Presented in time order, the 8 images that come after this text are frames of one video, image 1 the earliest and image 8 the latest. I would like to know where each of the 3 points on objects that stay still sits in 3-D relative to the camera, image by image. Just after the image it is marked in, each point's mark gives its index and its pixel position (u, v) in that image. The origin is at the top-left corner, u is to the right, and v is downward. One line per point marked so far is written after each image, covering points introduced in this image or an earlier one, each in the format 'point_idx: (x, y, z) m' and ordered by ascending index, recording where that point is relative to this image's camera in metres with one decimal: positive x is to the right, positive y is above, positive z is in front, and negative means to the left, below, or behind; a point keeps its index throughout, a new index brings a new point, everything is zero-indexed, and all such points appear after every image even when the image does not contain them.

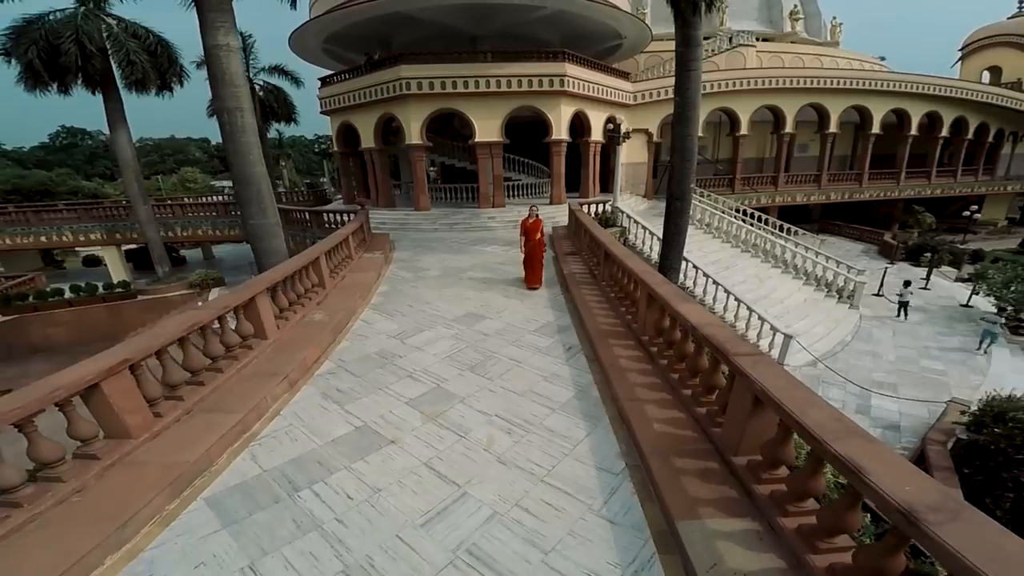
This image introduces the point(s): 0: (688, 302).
0: (+1.2, -0.1, +3.1) m
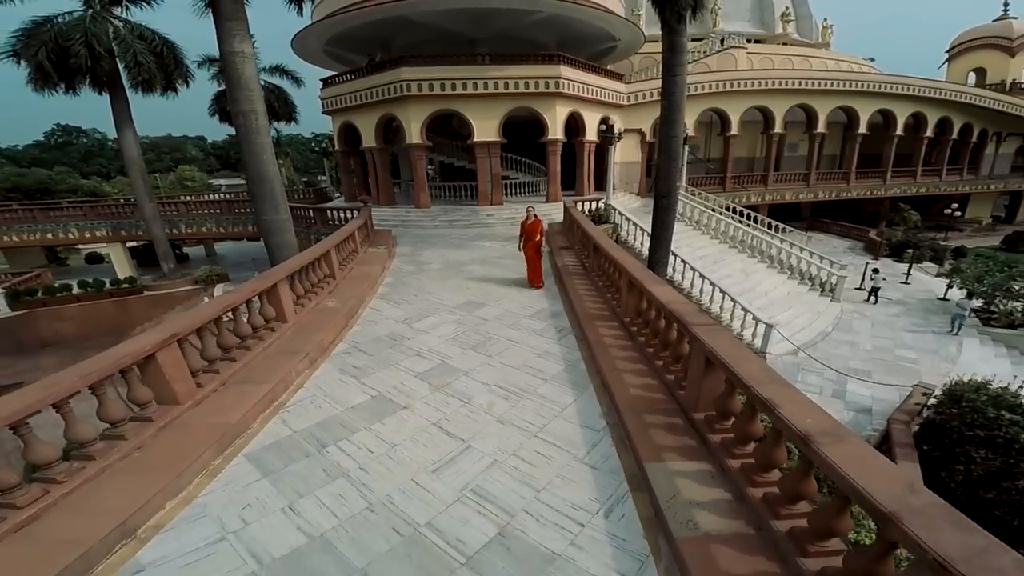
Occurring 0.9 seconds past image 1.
0: (+1.2, 0.0, +3.5) m
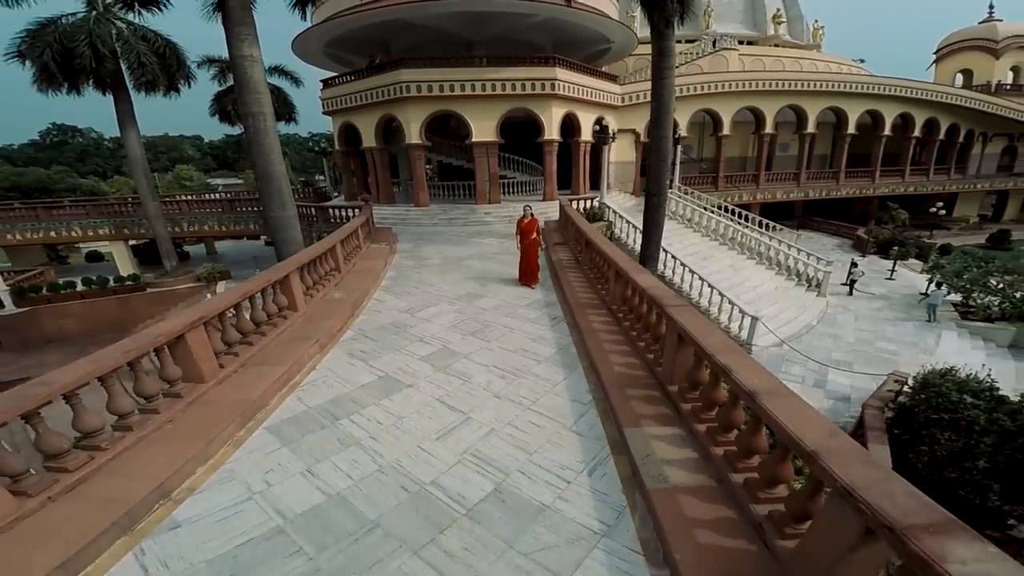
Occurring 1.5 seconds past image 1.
0: (+1.2, +0.1, +3.8) m
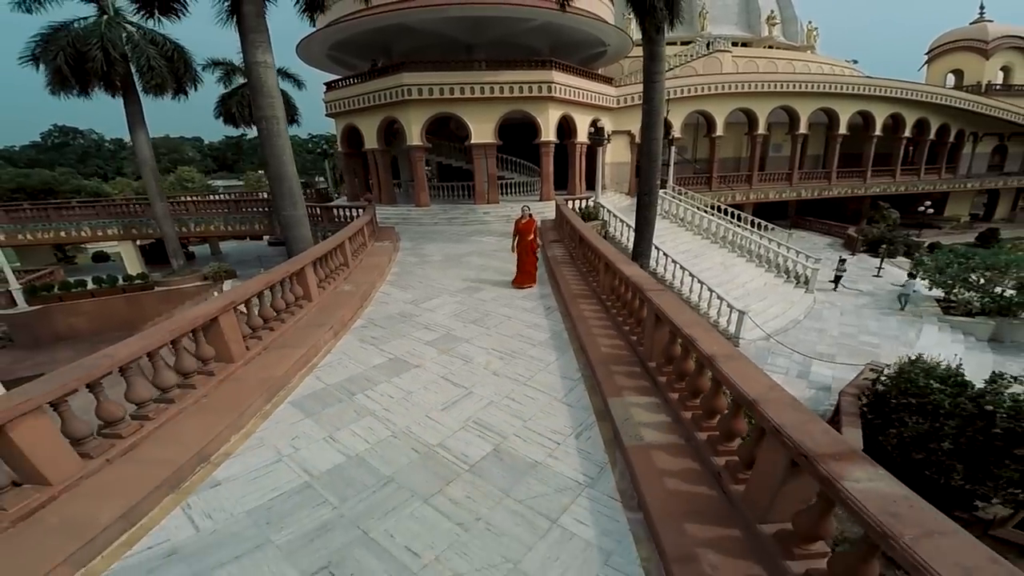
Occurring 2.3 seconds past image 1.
0: (+1.2, +0.2, +4.2) m
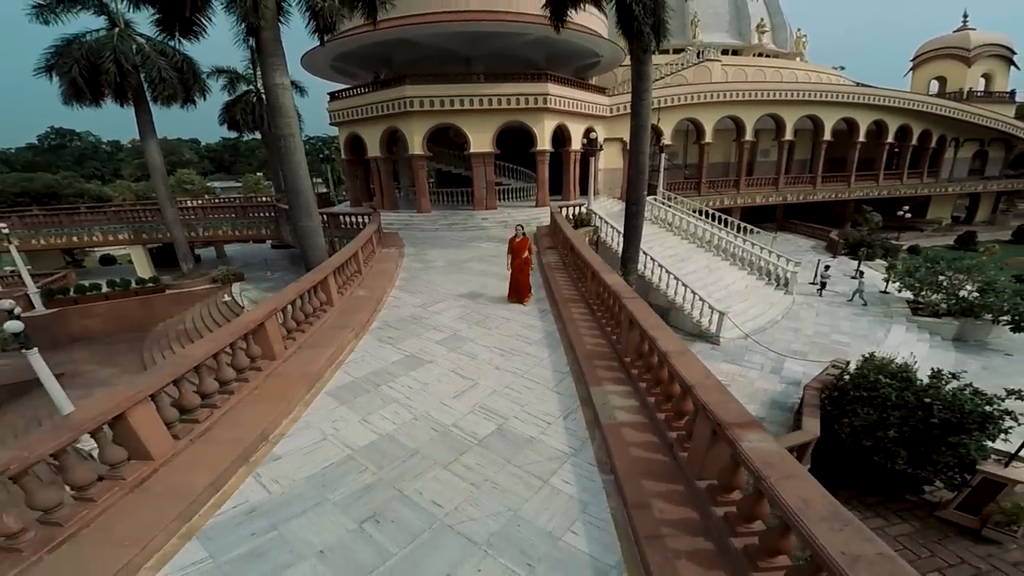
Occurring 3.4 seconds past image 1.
0: (+1.1, +0.1, +4.8) m
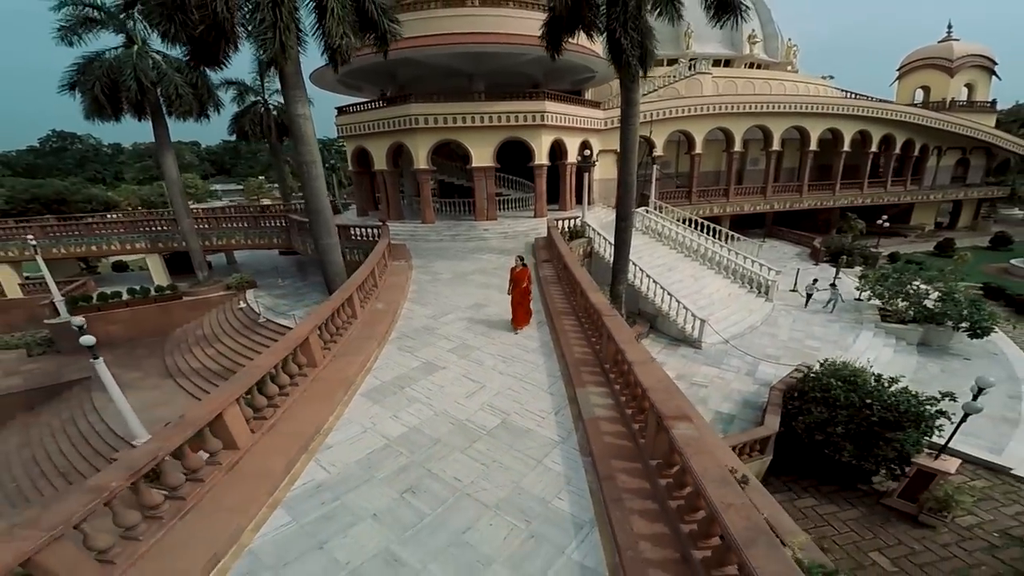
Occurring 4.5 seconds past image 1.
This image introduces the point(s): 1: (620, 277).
0: (+1.1, -0.1, +5.7) m
1: (+2.6, +0.3, +10.5) m
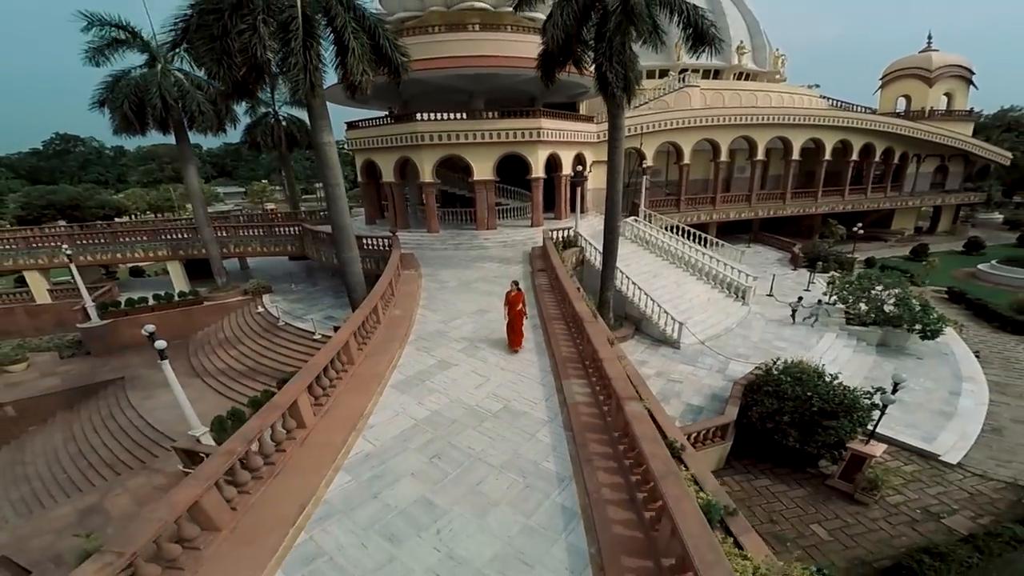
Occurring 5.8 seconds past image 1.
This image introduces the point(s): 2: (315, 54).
0: (+1.1, -0.2, +6.8) m
1: (+2.6, +0.1, +11.6) m
2: (-4.1, +4.9, +9.1) m
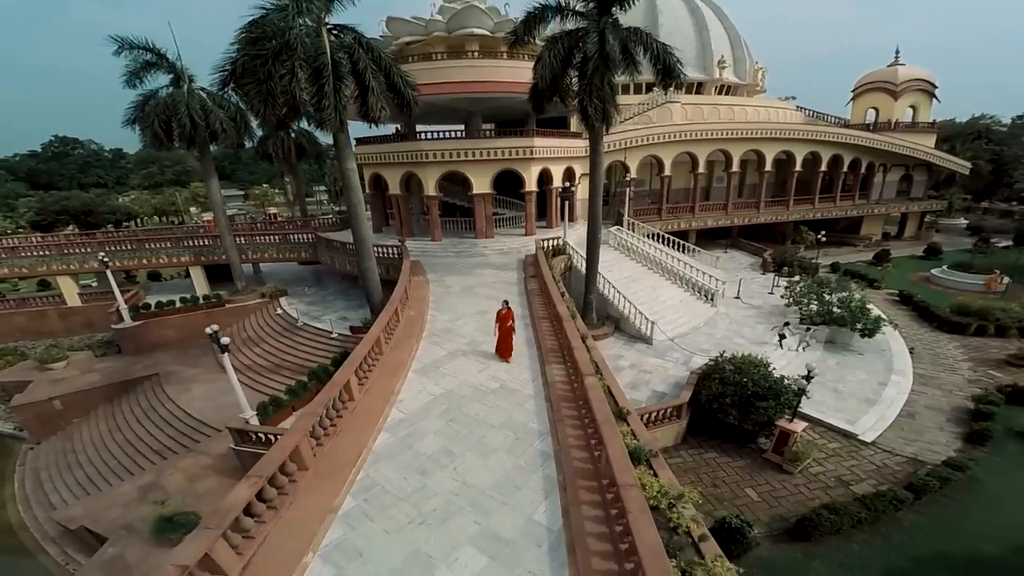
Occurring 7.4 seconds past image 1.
0: (+1.0, -0.4, +8.6) m
1: (+2.4, 0.0, +13.4) m
2: (-4.2, +4.8, +10.7) m
